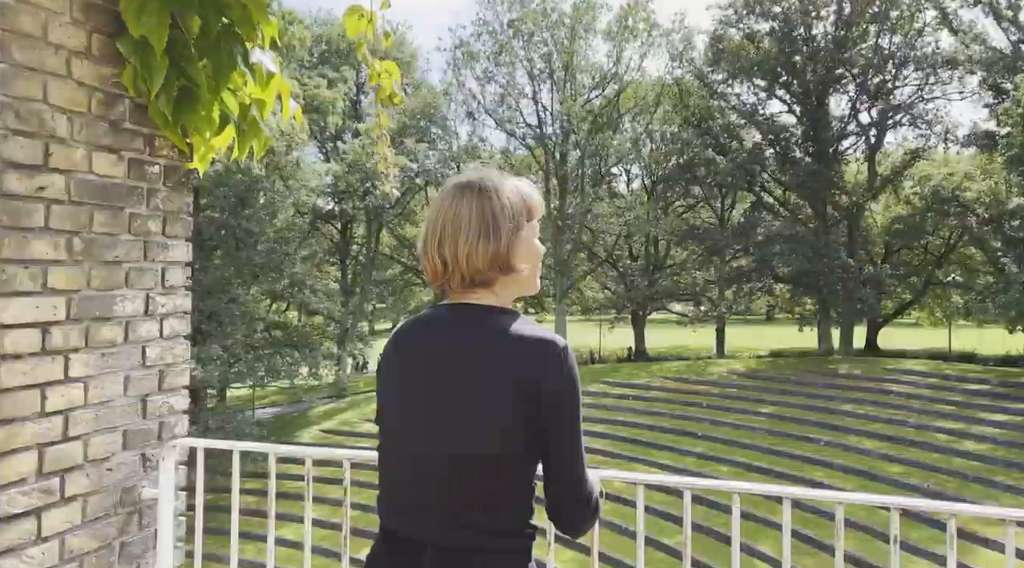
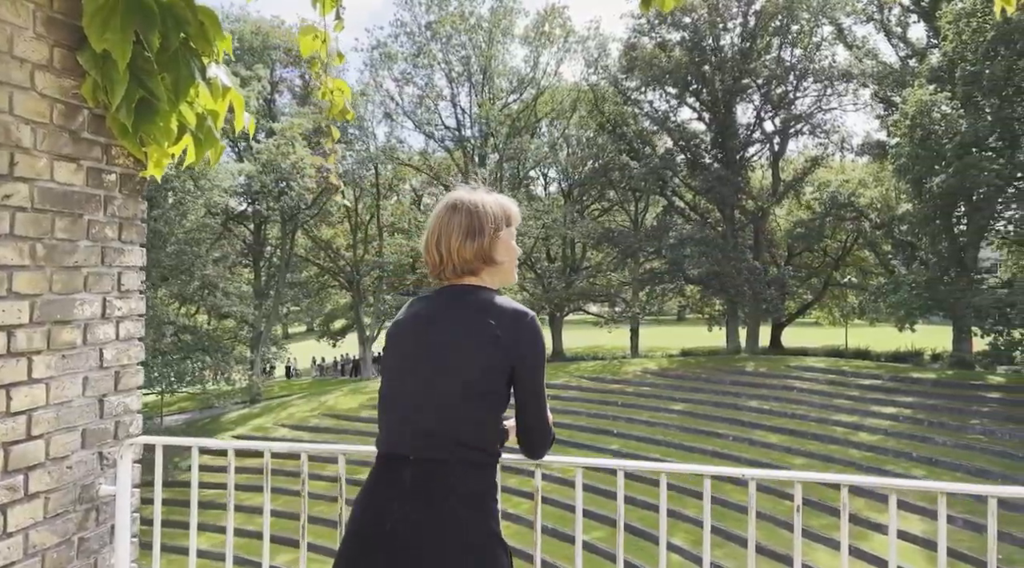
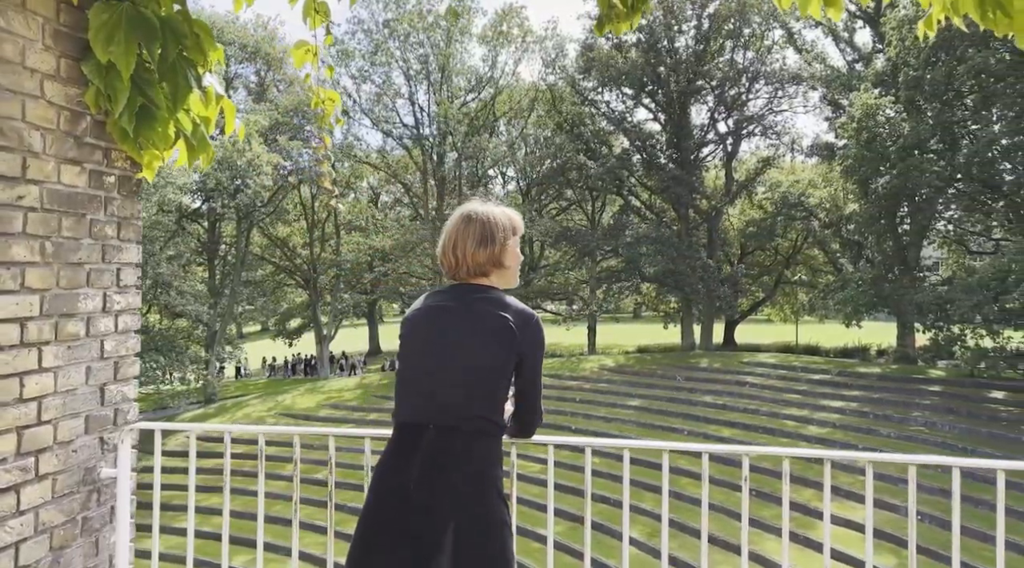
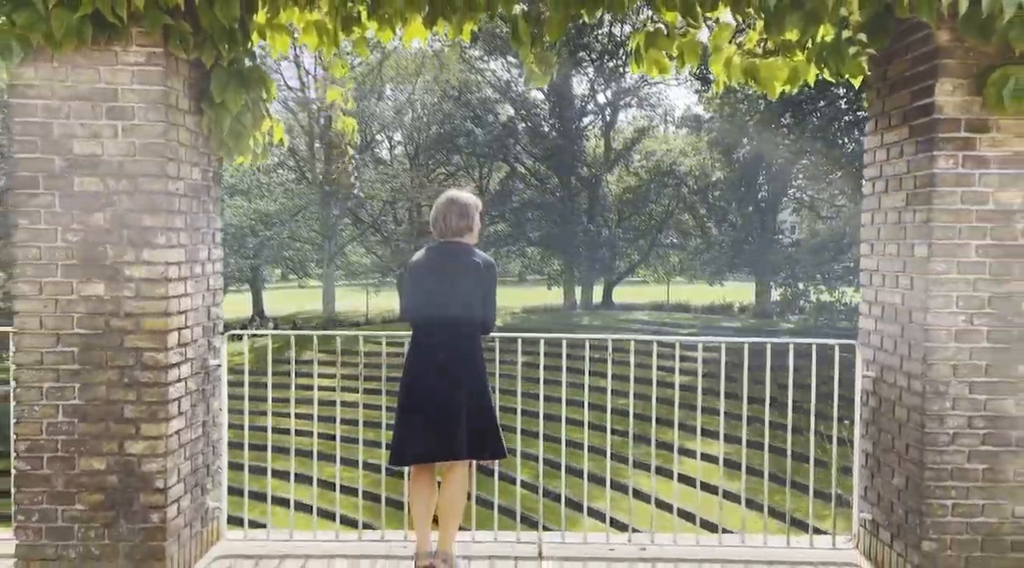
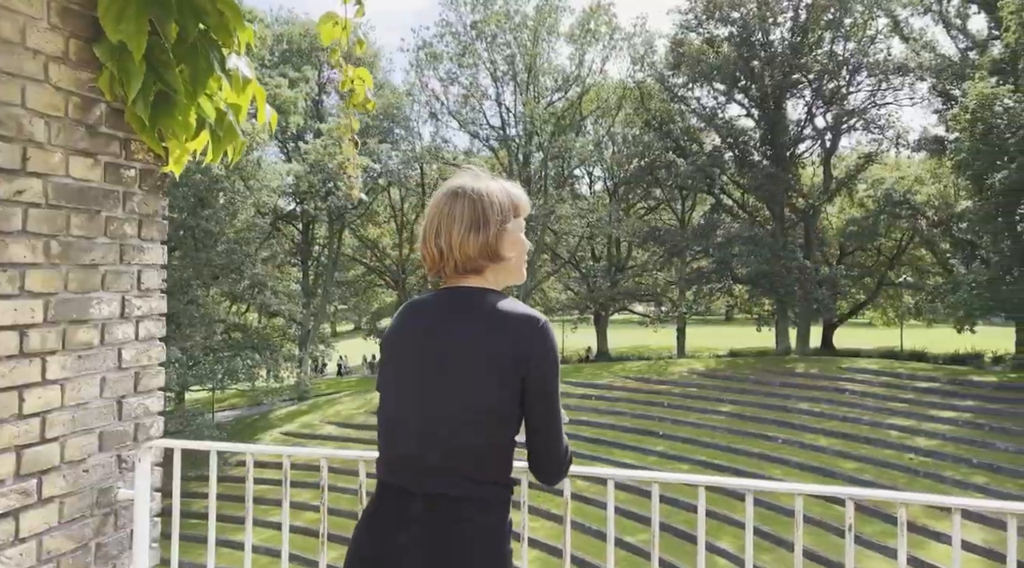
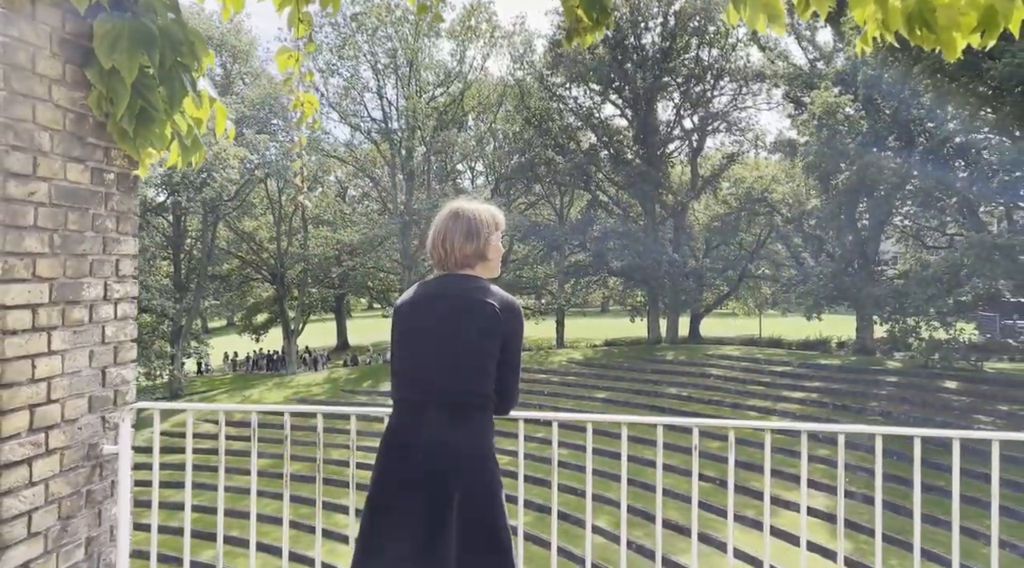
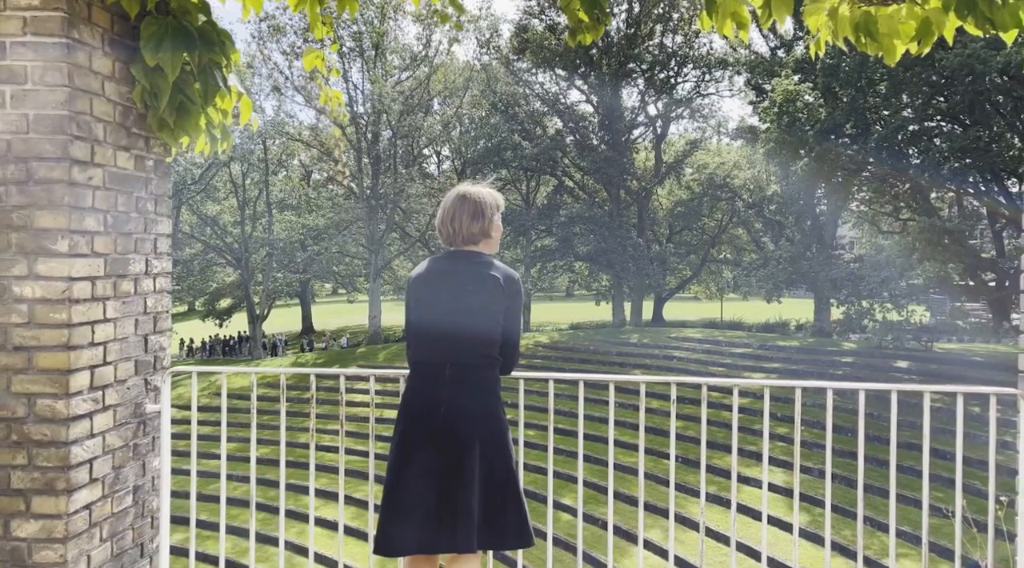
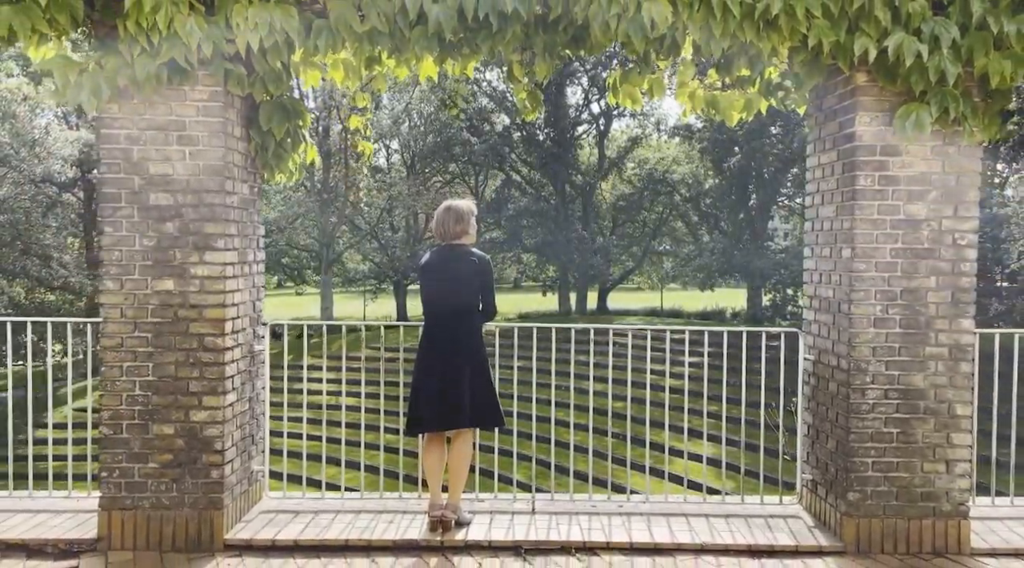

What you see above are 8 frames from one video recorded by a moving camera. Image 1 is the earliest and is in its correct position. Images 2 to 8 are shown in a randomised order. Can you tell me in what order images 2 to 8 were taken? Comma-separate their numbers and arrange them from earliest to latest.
5, 2, 3, 6, 7, 4, 8
